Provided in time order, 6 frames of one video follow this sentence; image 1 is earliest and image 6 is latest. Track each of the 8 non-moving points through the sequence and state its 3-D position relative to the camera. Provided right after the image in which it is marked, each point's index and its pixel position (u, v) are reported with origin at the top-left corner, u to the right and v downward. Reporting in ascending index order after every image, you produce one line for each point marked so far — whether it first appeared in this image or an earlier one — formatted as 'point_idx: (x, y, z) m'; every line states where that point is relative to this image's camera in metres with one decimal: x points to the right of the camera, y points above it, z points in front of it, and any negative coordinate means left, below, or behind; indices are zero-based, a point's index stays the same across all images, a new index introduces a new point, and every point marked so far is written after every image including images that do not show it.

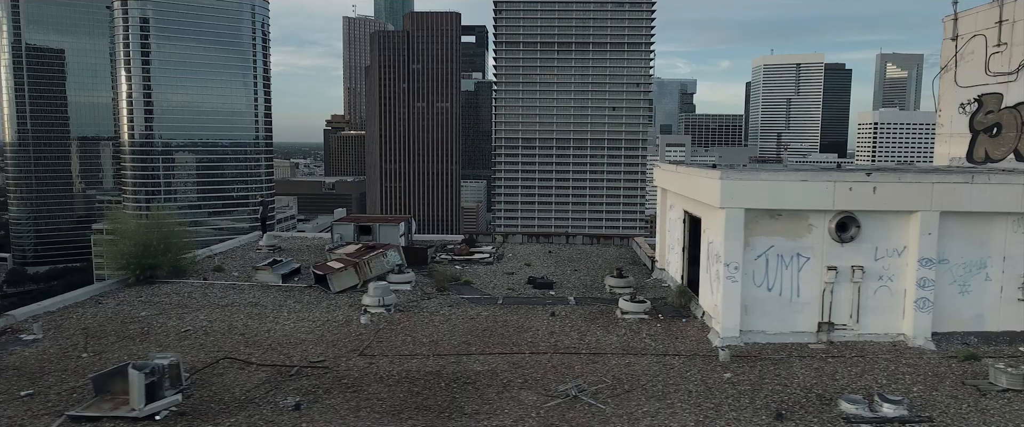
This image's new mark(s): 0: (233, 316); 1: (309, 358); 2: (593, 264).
0: (-3.8, -1.4, +8.3) m
1: (-2.3, -1.6, +6.7) m
2: (+1.6, -1.0, +11.9) m
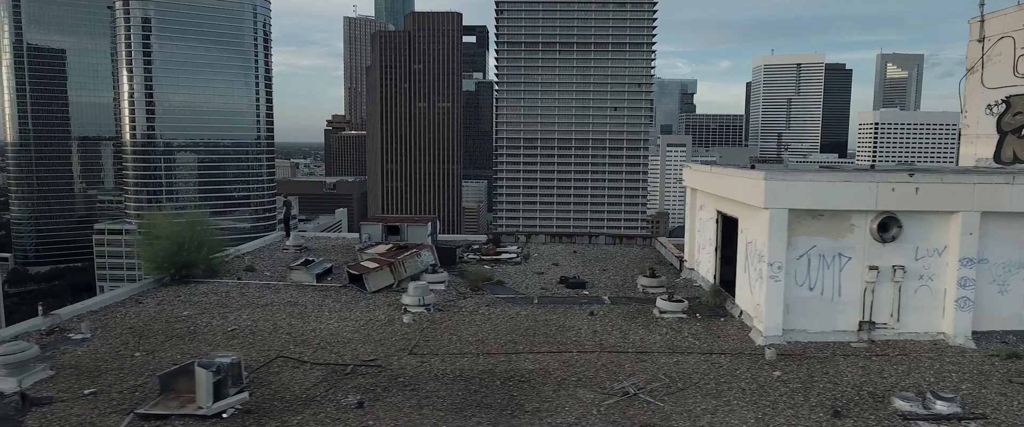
0: (-3.3, -1.4, +8.4) m
1: (-1.7, -1.6, +6.8) m
2: (+2.2, -1.0, +12.0) m
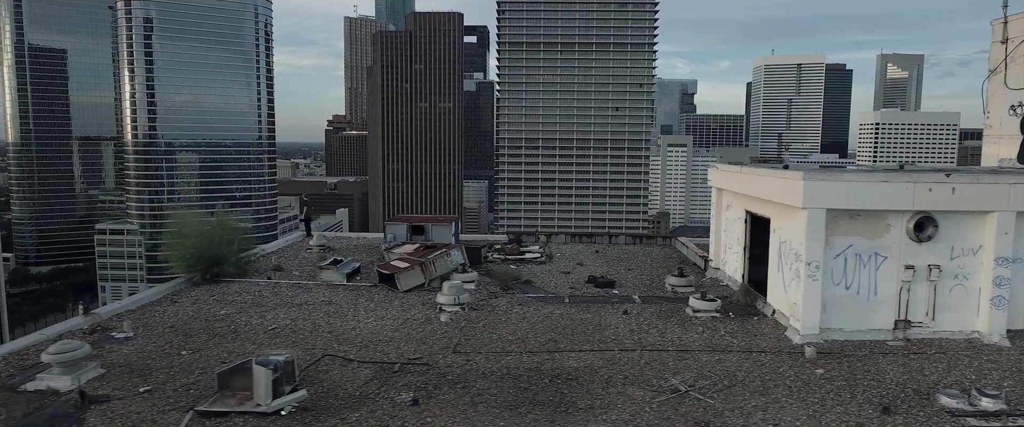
0: (-2.8, -1.4, +8.4) m
1: (-1.2, -1.6, +6.9) m
2: (+2.7, -1.0, +12.0) m
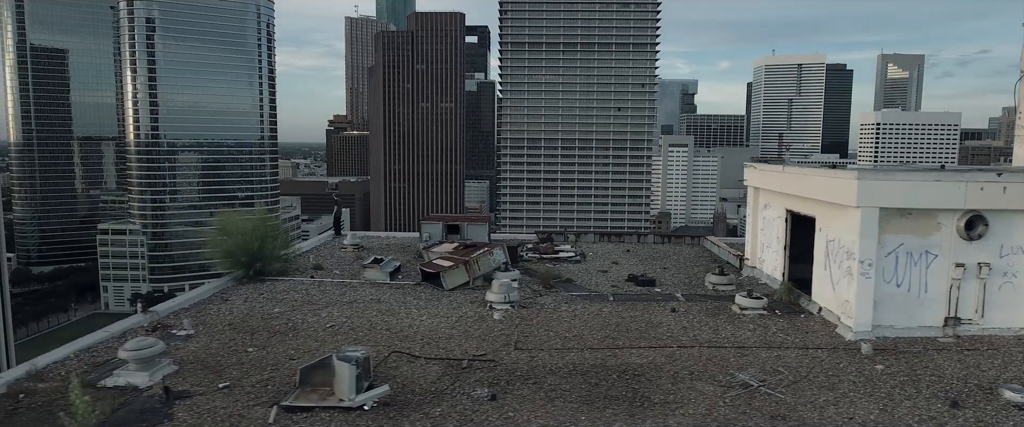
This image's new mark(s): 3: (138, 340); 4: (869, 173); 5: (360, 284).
0: (-2.1, -1.4, +8.5) m
1: (-0.5, -1.6, +7.0) m
2: (+3.4, -1.0, +12.1) m
3: (-3.9, -1.3, +6.3) m
4: (+4.4, +0.5, +7.4) m
5: (-2.5, -1.2, +10.0) m
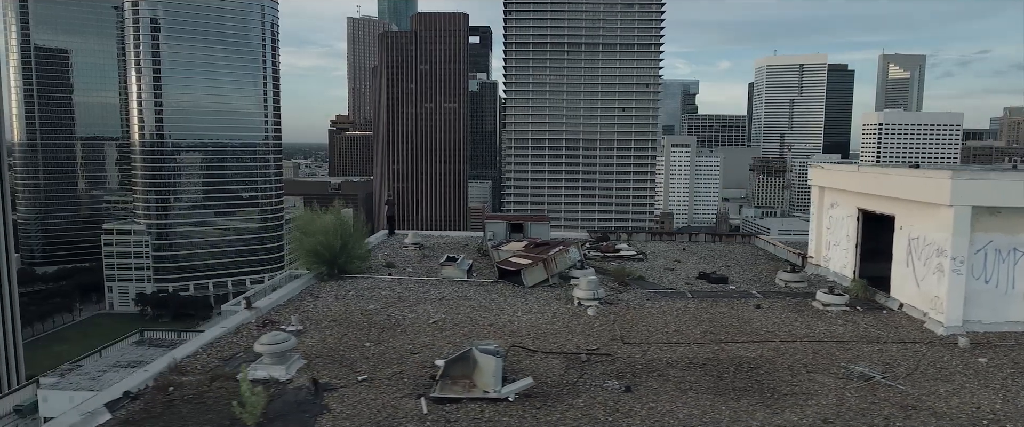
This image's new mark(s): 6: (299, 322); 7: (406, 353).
0: (-0.8, -1.4, +8.7) m
1: (+0.8, -1.6, +7.2) m
2: (+4.7, -1.0, +12.3) m
3: (-2.6, -1.3, +6.5) m
4: (+5.7, +0.5, +7.7) m
5: (-1.2, -1.2, +10.2) m
6: (-2.8, -1.4, +8.0) m
7: (-1.2, -1.6, +7.0) m
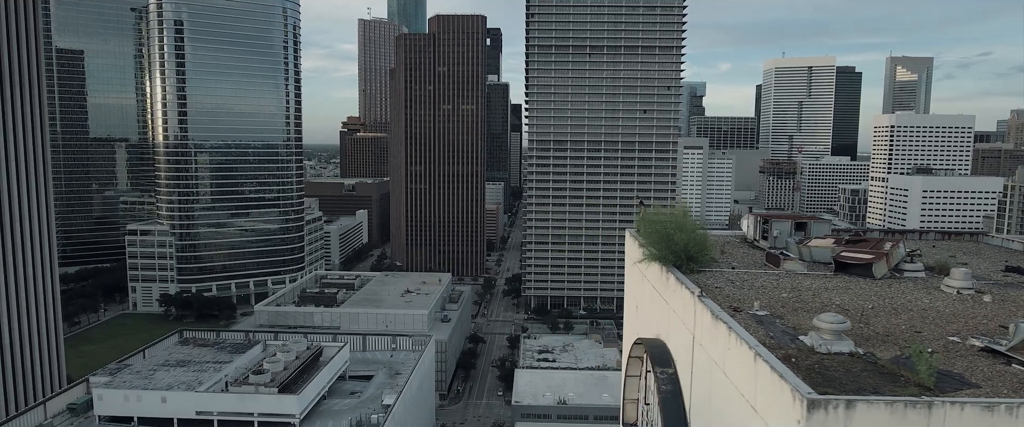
0: (+5.8, -1.4, +10.0) m
1: (+7.4, -1.6, +8.4) m
2: (+11.2, -1.0, +13.6) m
3: (+4.0, -1.3, +7.7) m
4: (+12.3, +0.5, +8.9) m
5: (+5.4, -1.2, +11.5) m
6: (+3.8, -1.4, +9.3) m
7: (+5.4, -1.6, +8.2) m
